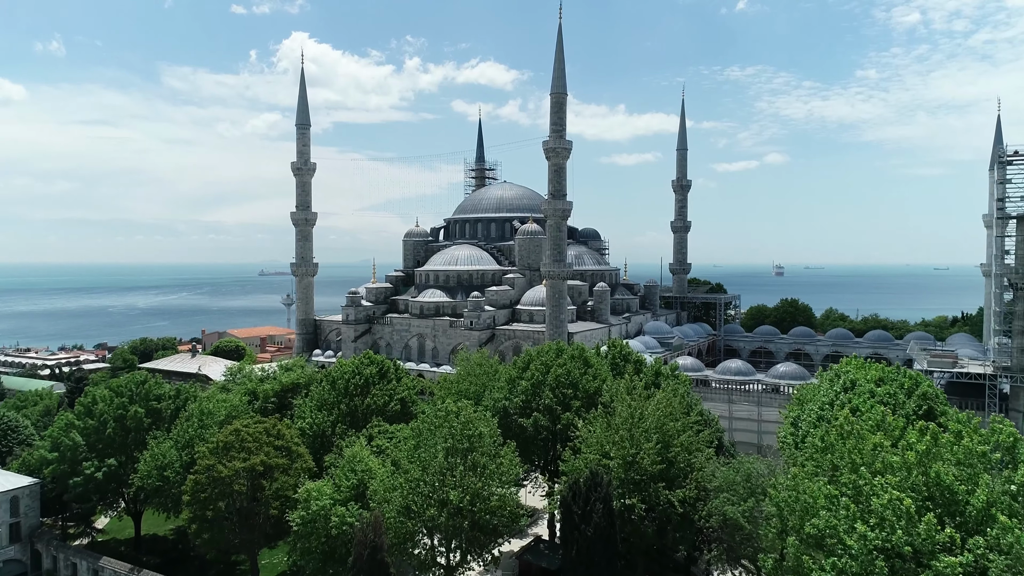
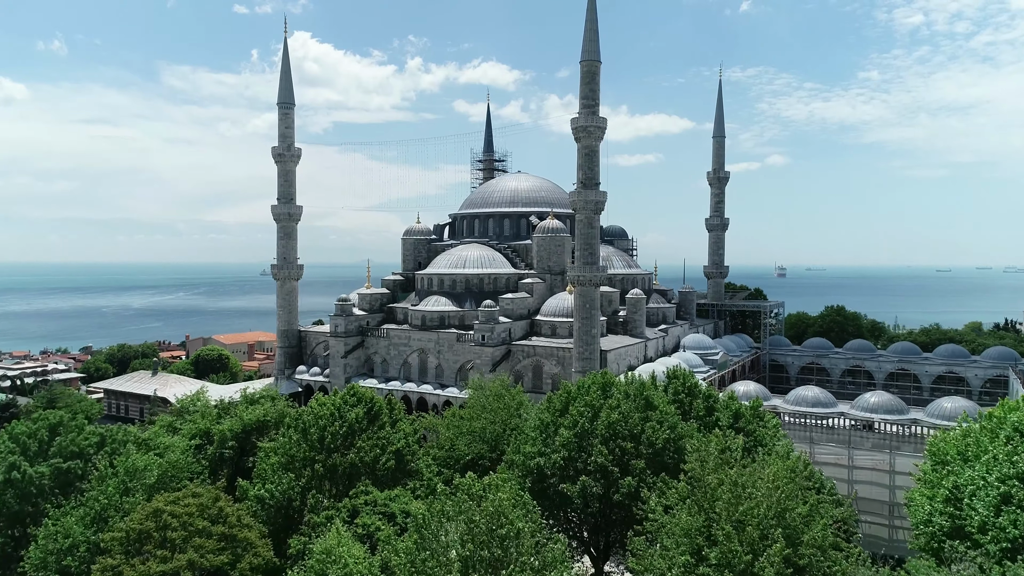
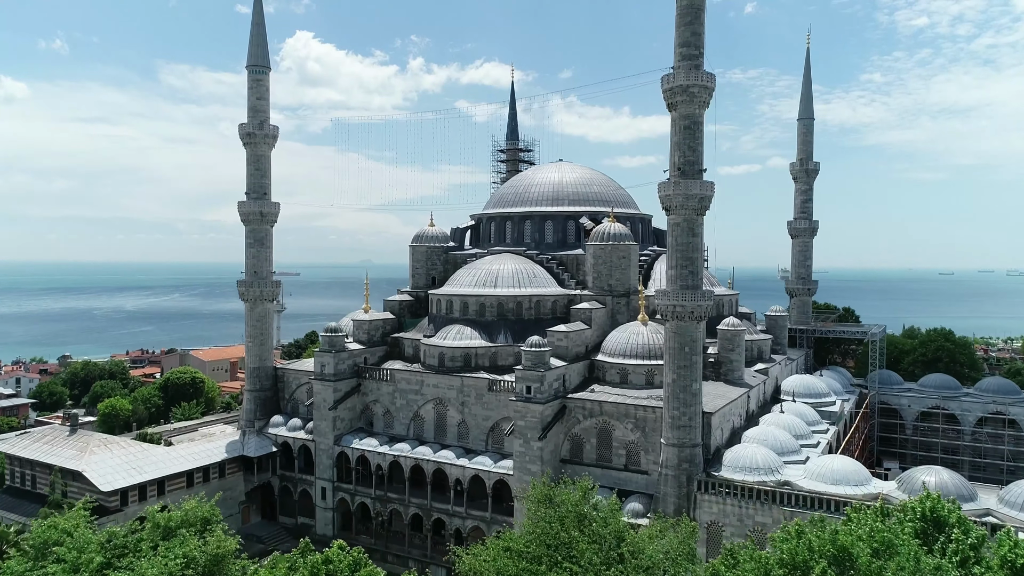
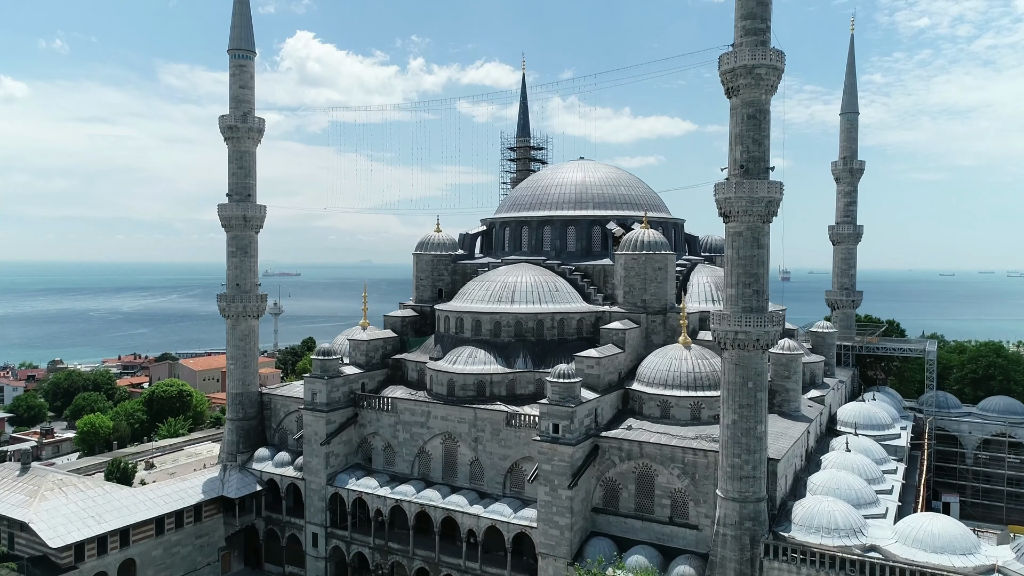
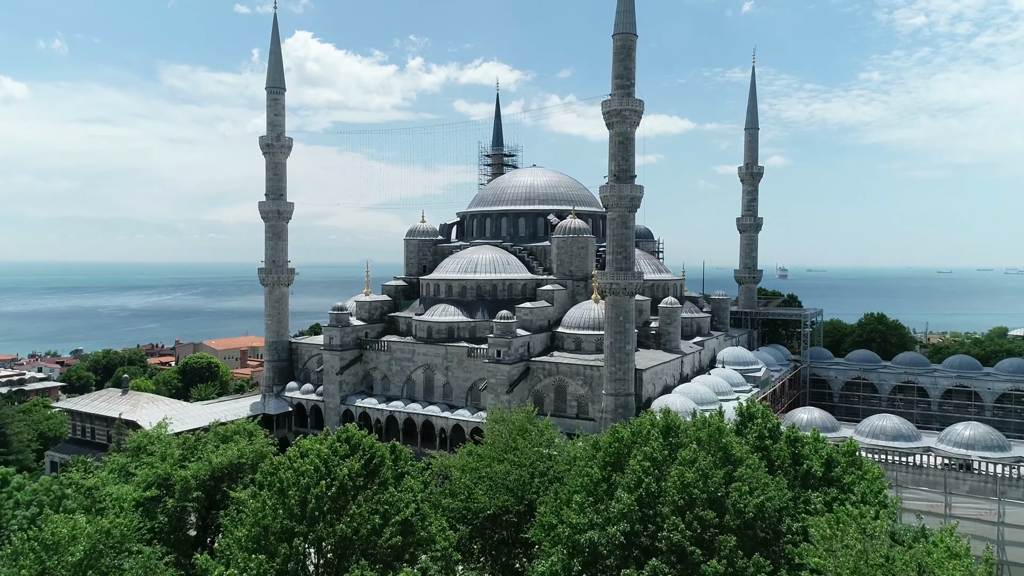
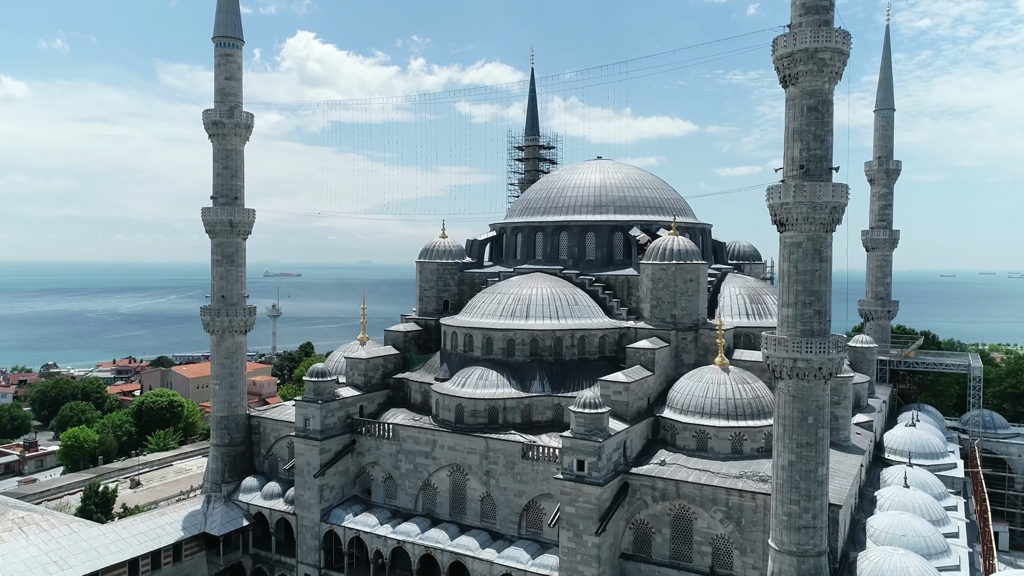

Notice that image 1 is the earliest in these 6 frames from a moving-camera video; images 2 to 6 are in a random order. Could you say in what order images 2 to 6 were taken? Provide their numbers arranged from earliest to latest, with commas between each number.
2, 5, 3, 4, 6
